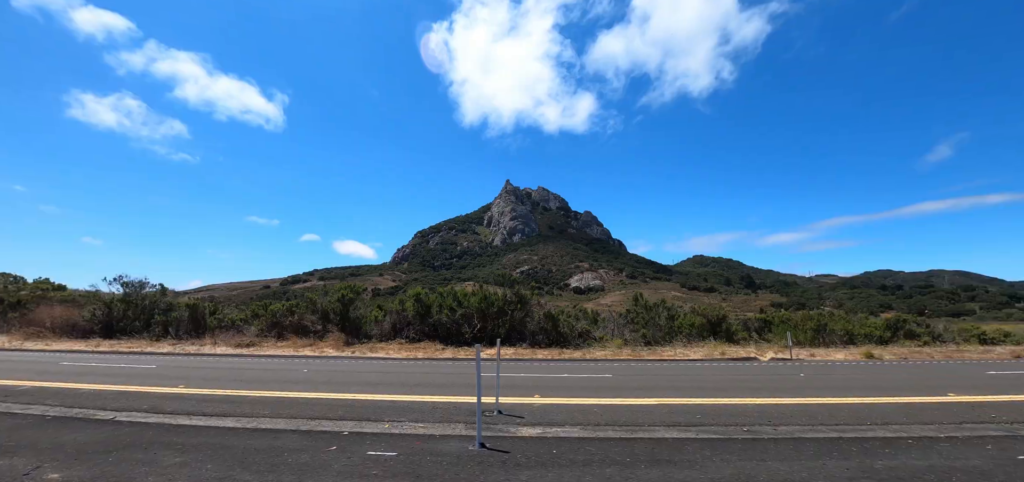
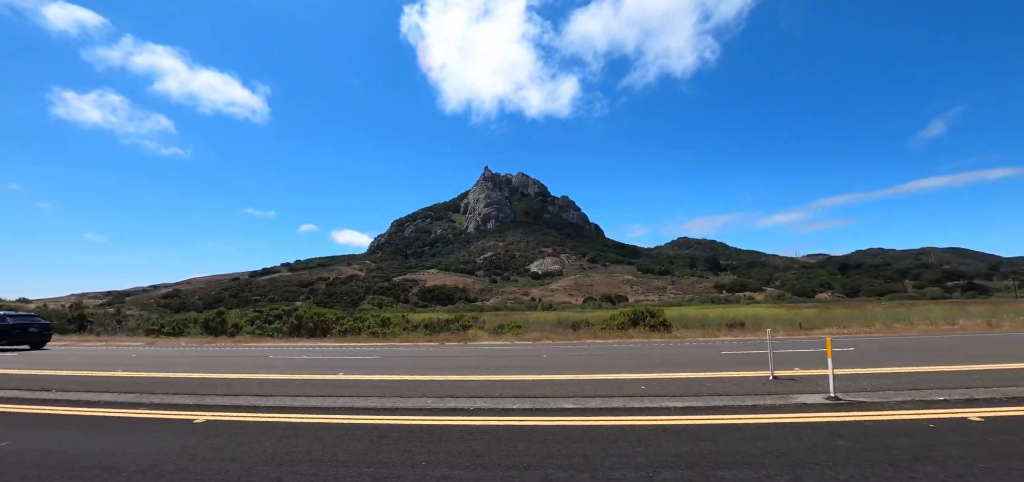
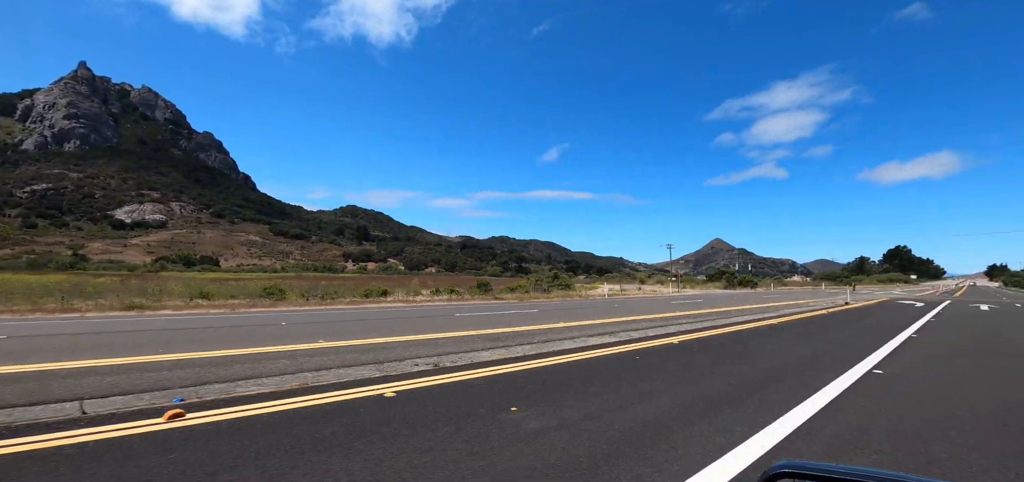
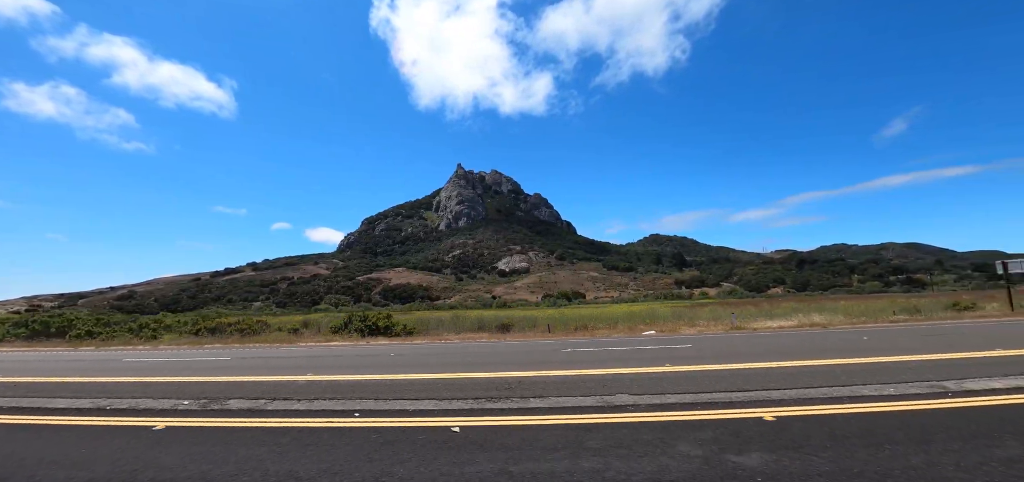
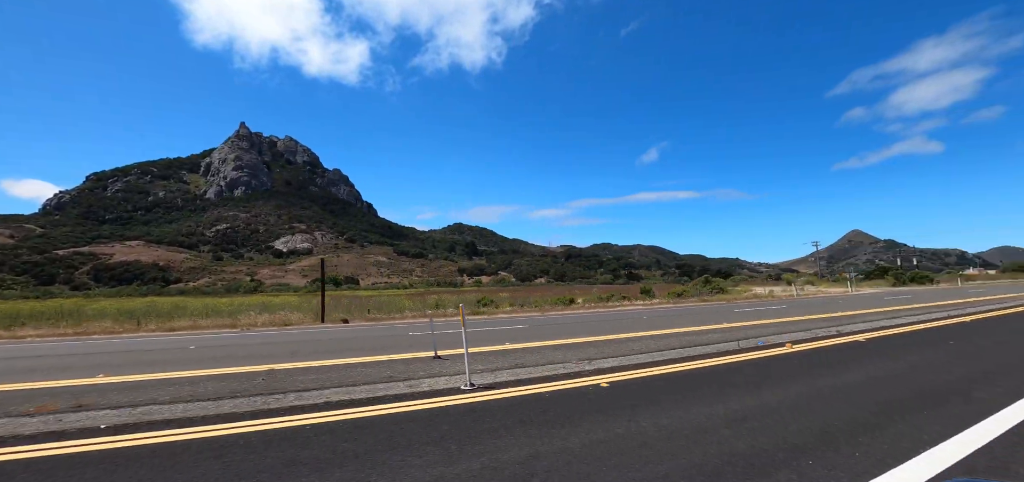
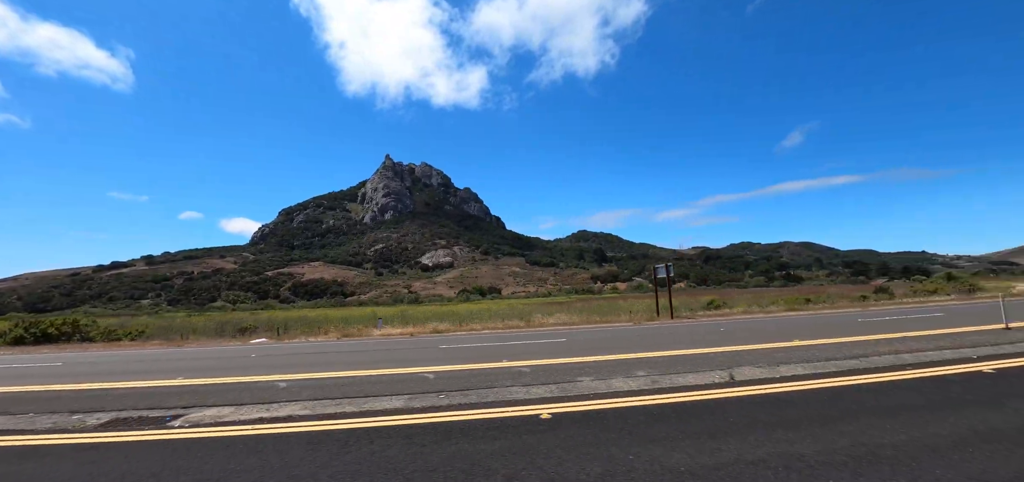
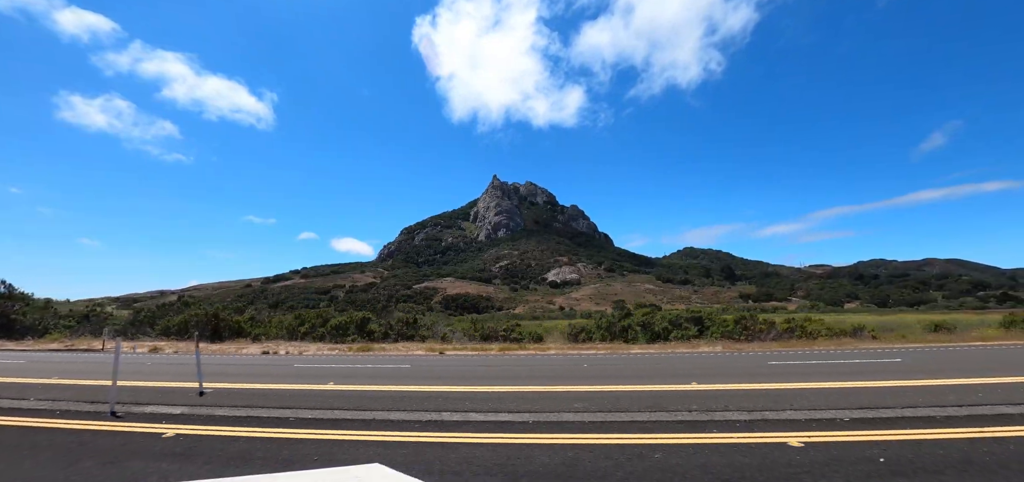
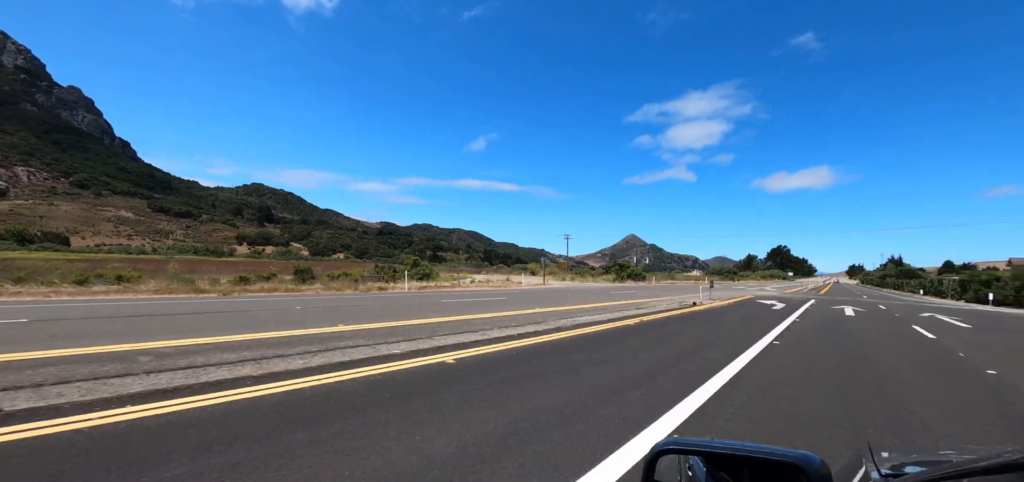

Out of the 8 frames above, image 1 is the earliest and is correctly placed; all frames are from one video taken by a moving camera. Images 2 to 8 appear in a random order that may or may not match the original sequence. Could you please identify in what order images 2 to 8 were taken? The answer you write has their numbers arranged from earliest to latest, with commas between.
7, 2, 4, 6, 5, 3, 8
